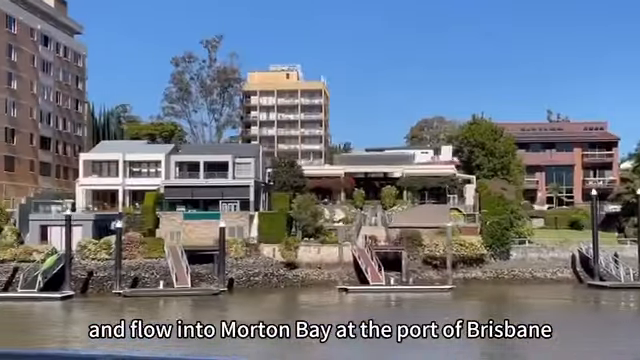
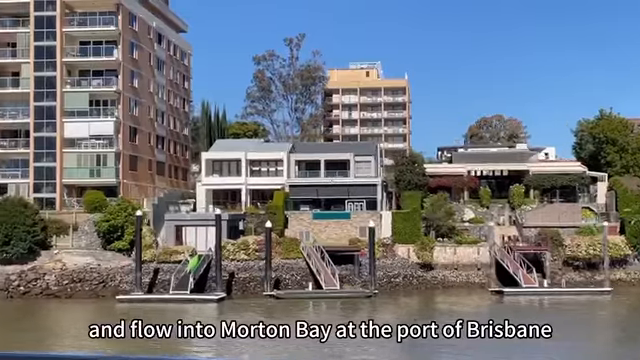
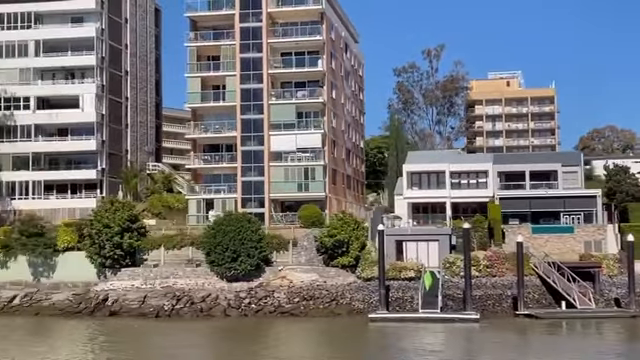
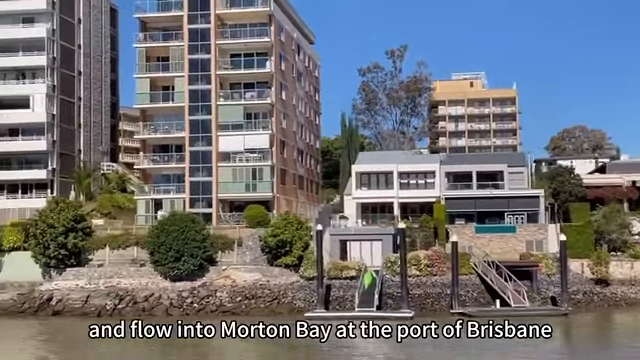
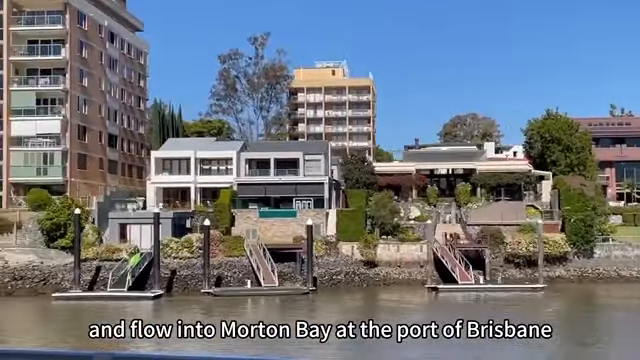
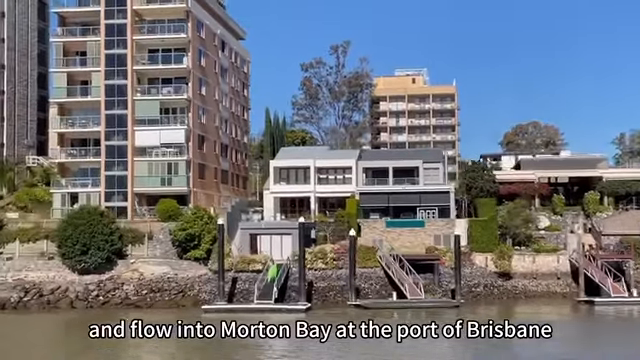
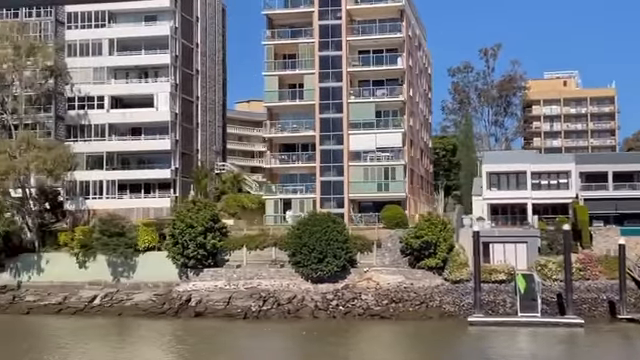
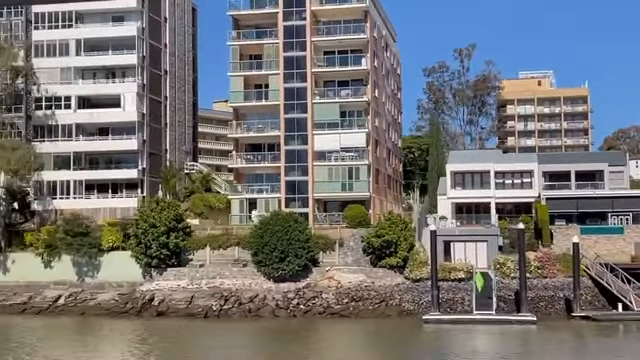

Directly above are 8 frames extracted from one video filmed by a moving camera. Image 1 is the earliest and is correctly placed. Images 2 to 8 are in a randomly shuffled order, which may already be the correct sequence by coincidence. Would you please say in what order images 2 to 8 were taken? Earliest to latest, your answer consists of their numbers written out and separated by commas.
5, 2, 6, 4, 3, 8, 7
